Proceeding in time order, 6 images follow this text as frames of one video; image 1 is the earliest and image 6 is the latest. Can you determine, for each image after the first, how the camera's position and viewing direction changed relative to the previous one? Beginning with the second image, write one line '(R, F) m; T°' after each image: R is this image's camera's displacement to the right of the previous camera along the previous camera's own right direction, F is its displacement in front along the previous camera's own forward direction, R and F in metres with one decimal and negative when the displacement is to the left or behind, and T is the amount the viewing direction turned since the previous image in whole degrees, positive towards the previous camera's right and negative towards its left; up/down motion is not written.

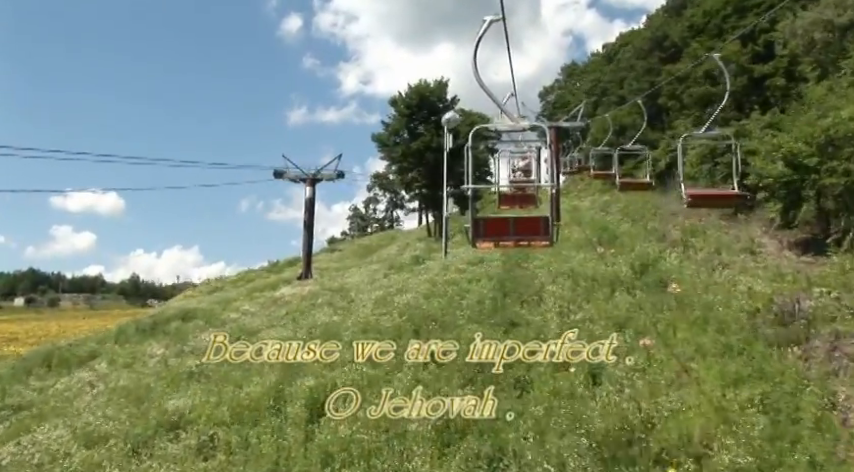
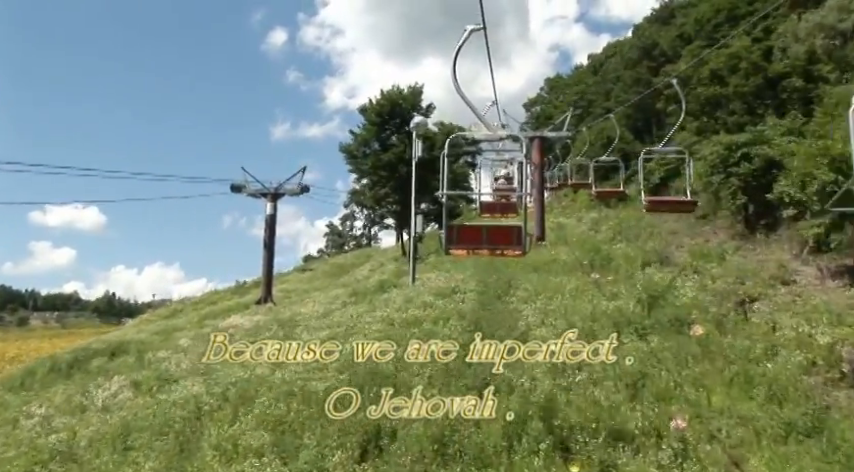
(+0.5, +2.5) m; +2°
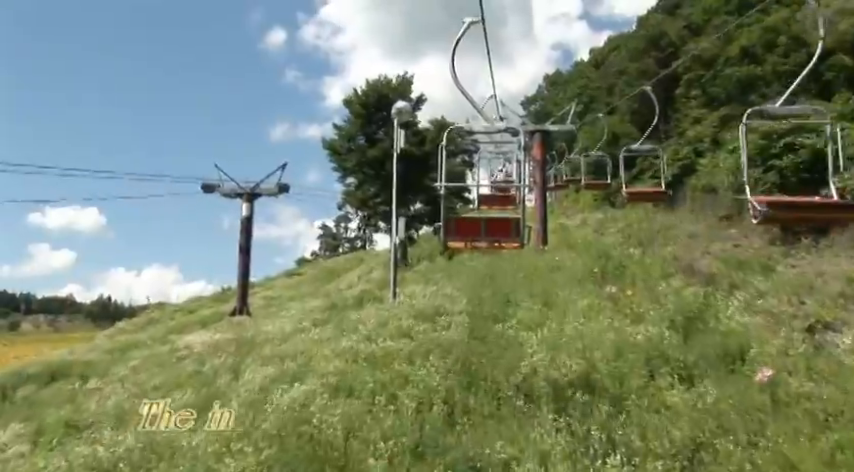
(+0.3, +2.3) m; 0°
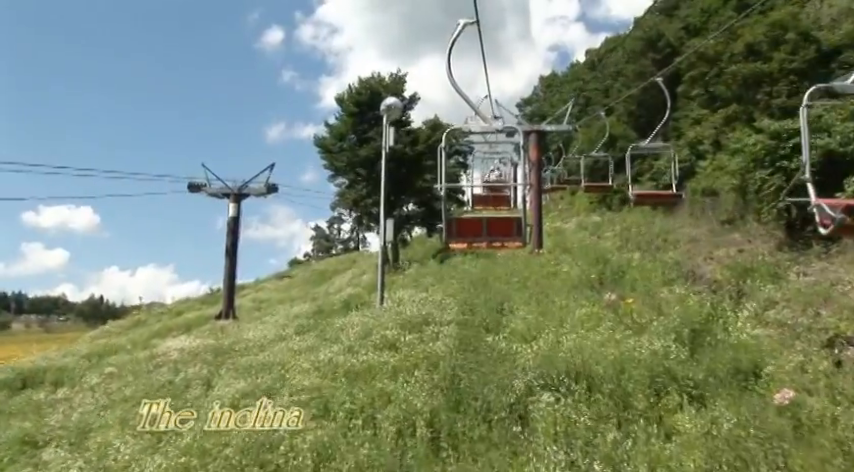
(+0.1, +0.6) m; 0°
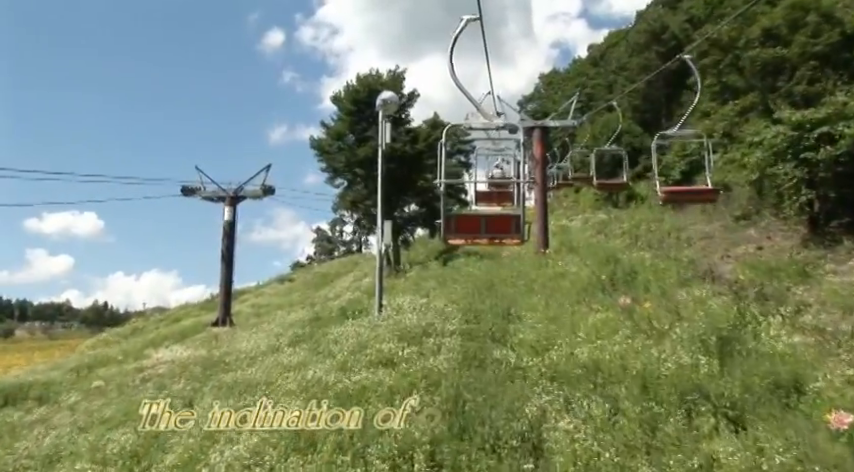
(+0.1, +0.7) m; 0°
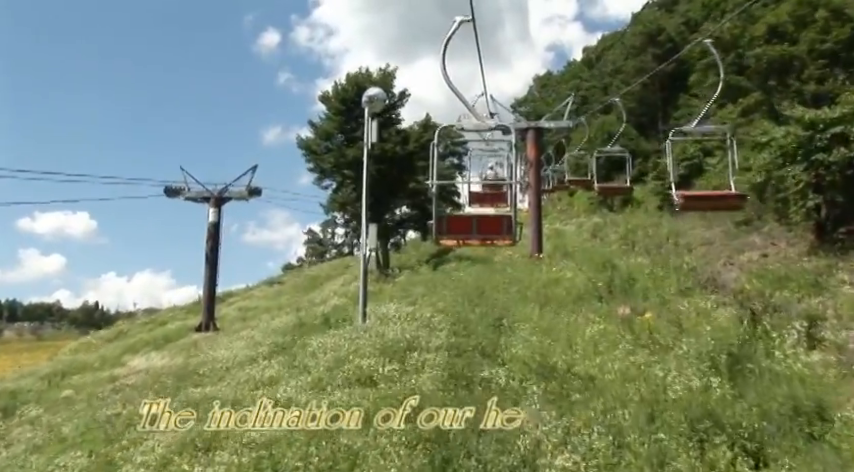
(+0.1, +0.6) m; +1°
